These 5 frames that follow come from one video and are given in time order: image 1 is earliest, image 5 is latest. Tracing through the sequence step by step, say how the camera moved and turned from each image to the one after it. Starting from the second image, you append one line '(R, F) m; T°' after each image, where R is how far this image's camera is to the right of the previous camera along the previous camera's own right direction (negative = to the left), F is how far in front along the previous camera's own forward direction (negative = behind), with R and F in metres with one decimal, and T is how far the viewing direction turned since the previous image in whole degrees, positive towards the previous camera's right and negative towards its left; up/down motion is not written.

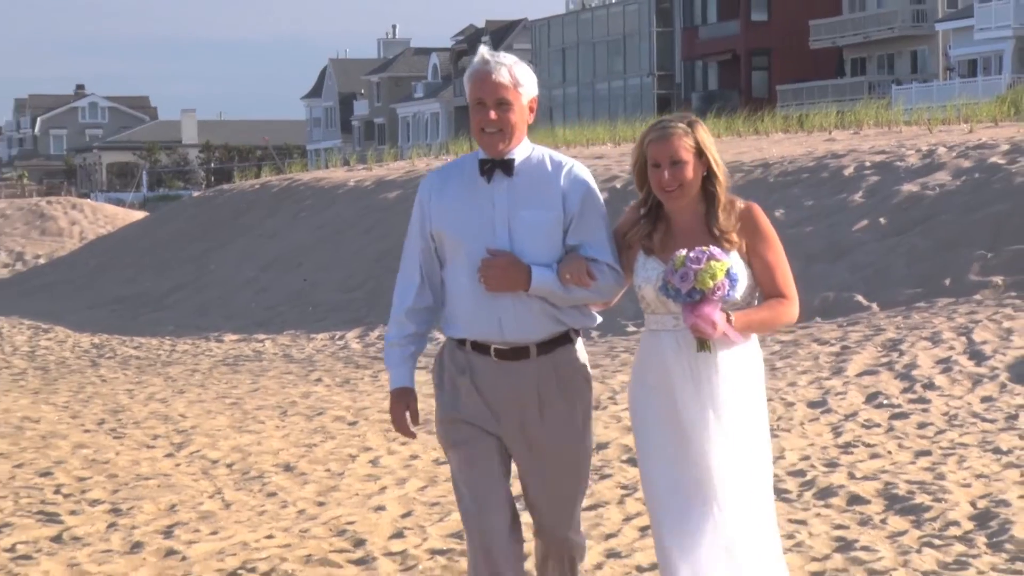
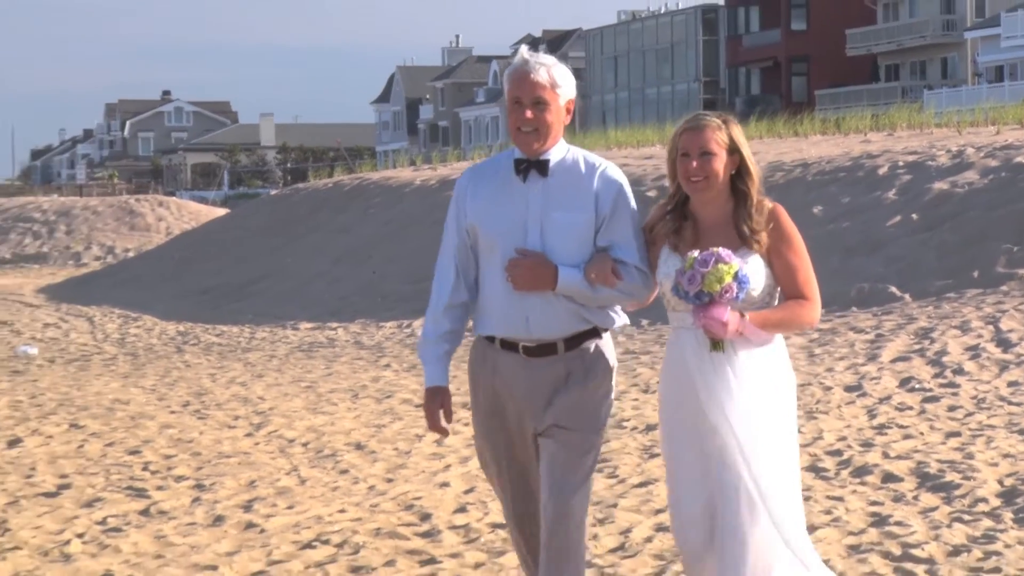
(-0.2, -0.3) m; -1°
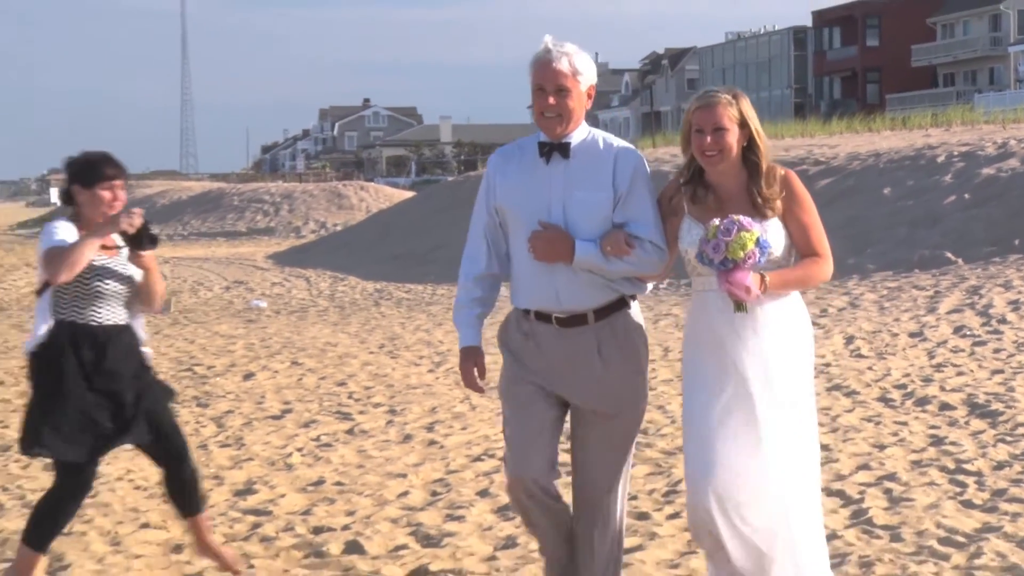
(-0.5, -1.3) m; -2°
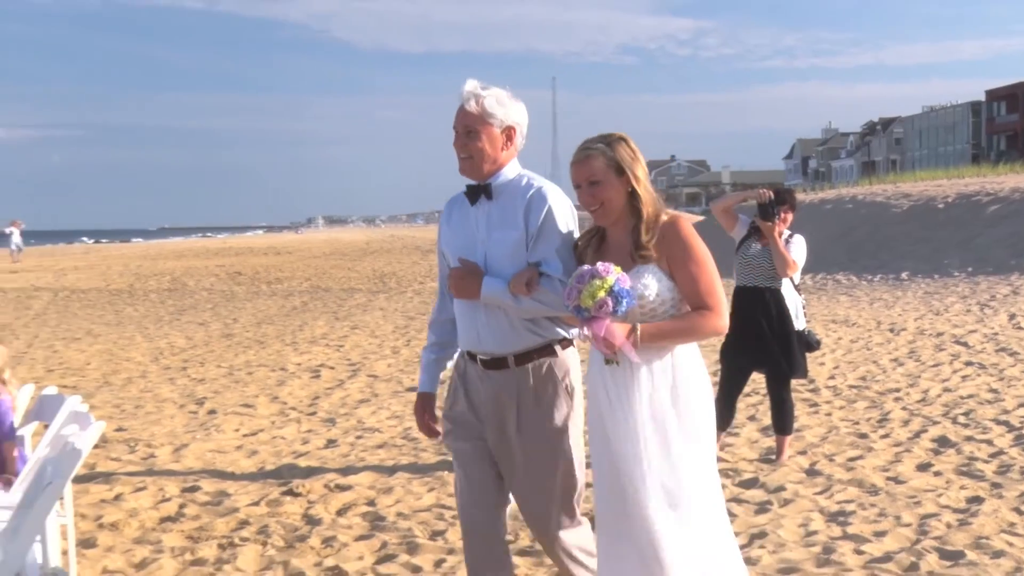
(-0.7, -3.3) m; -9°
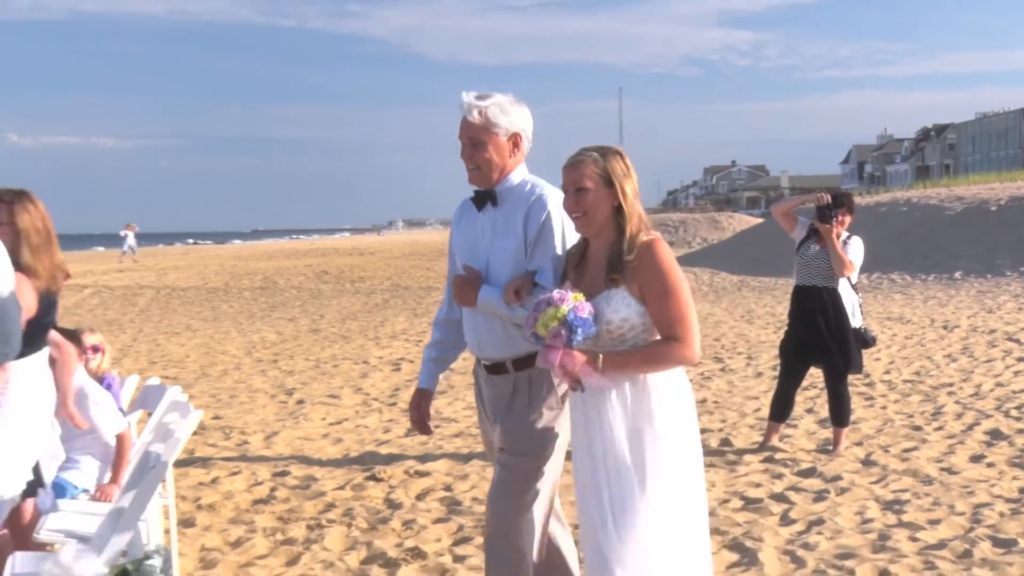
(-0.1, -0.6) m; -3°
